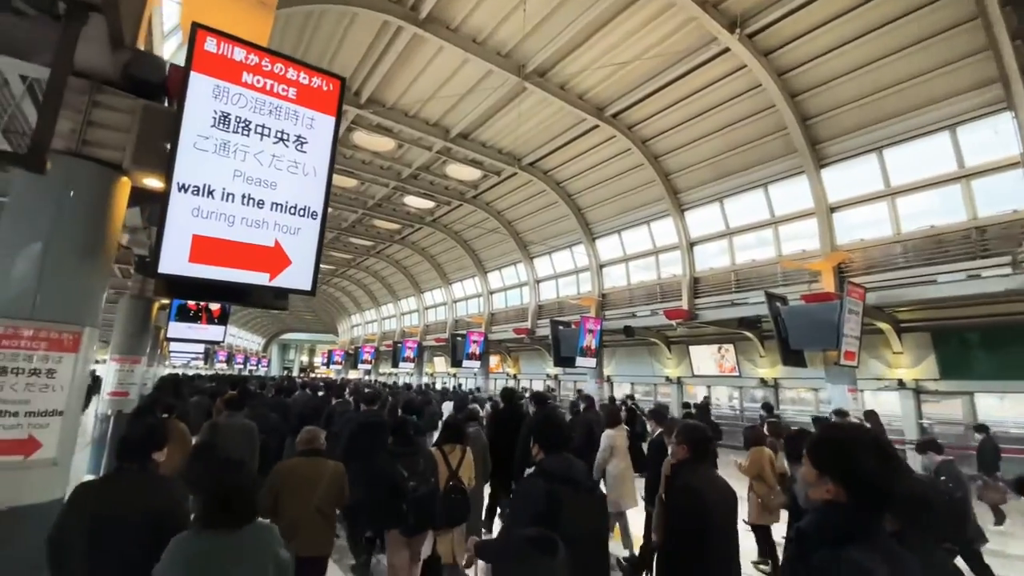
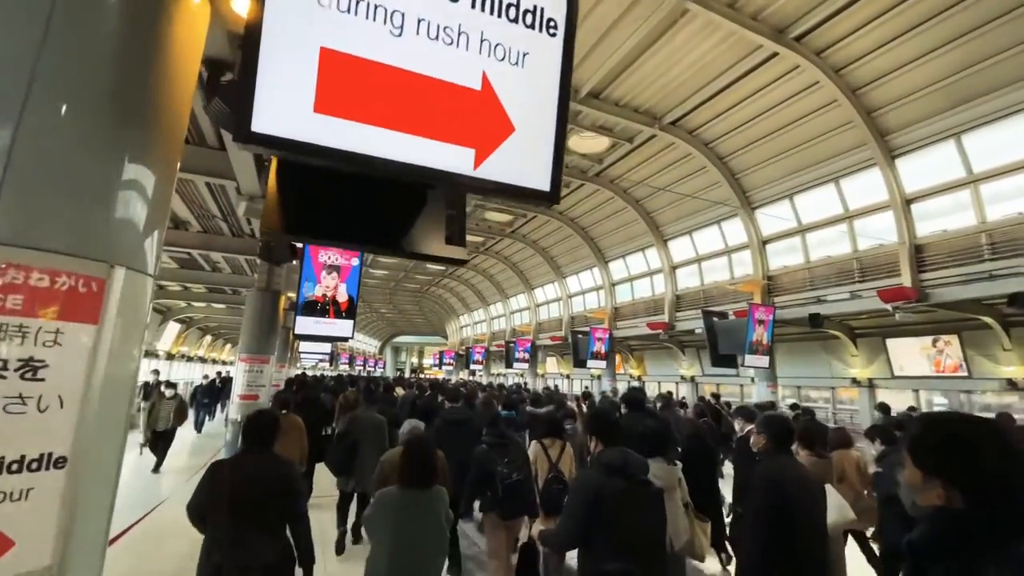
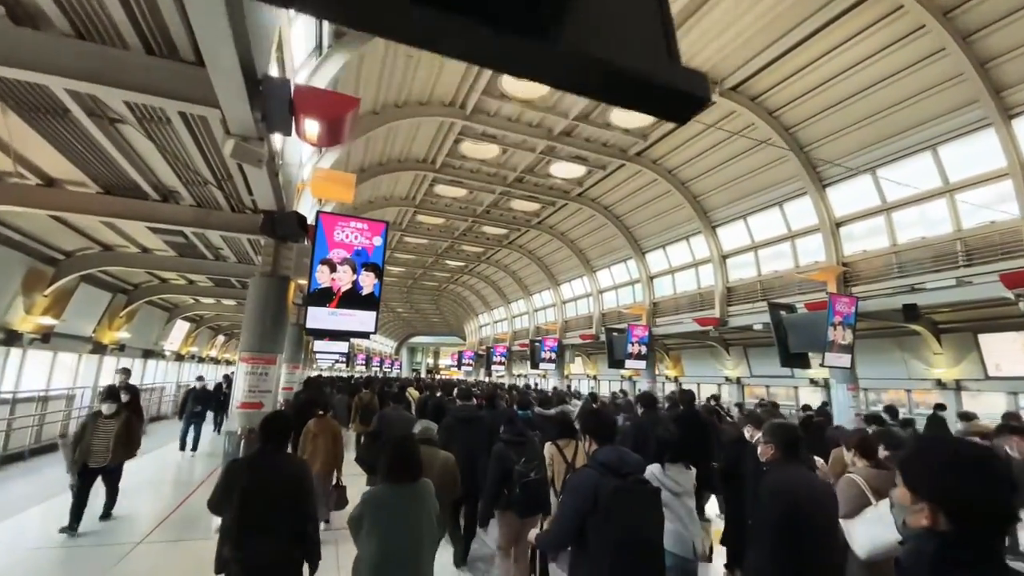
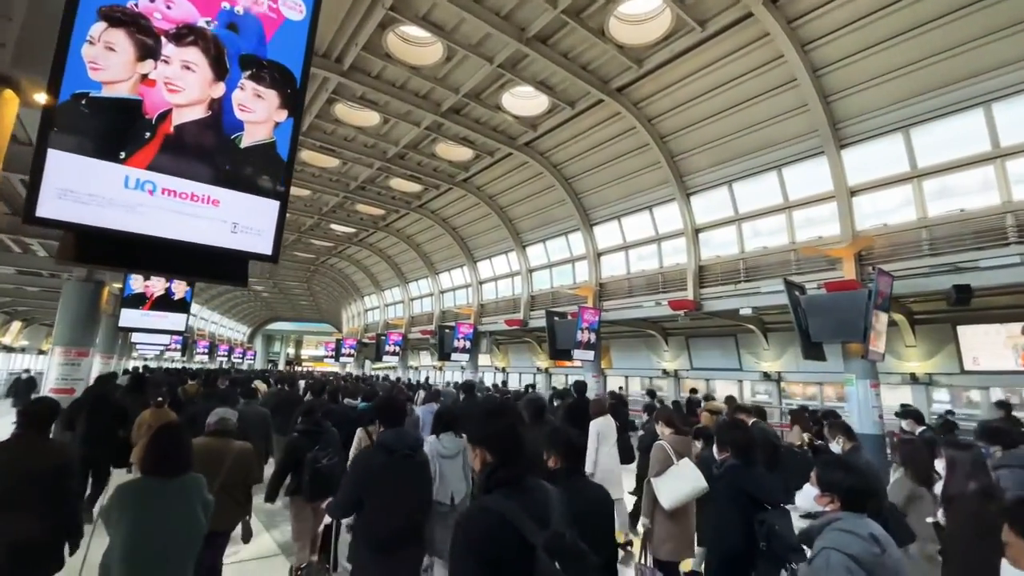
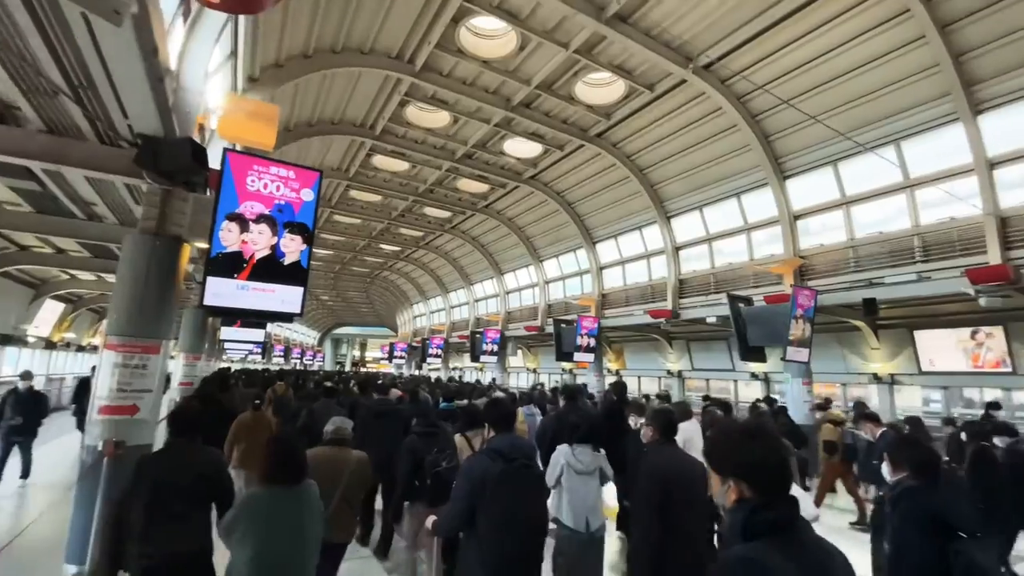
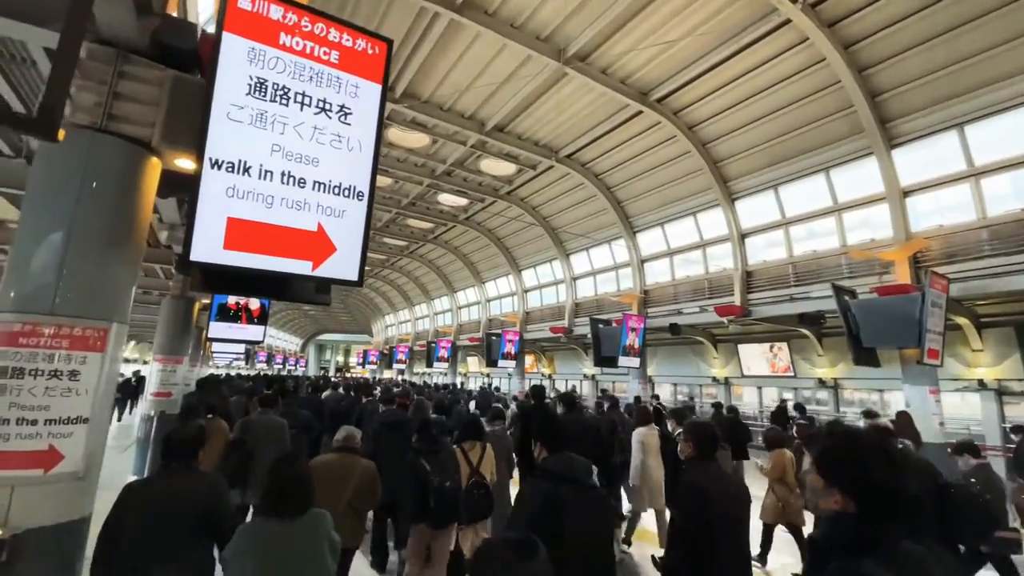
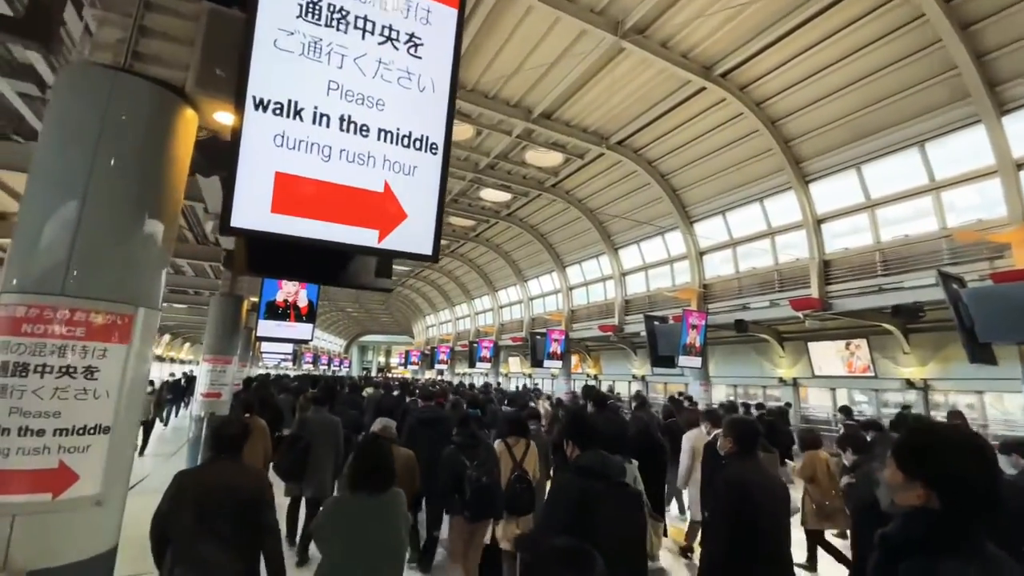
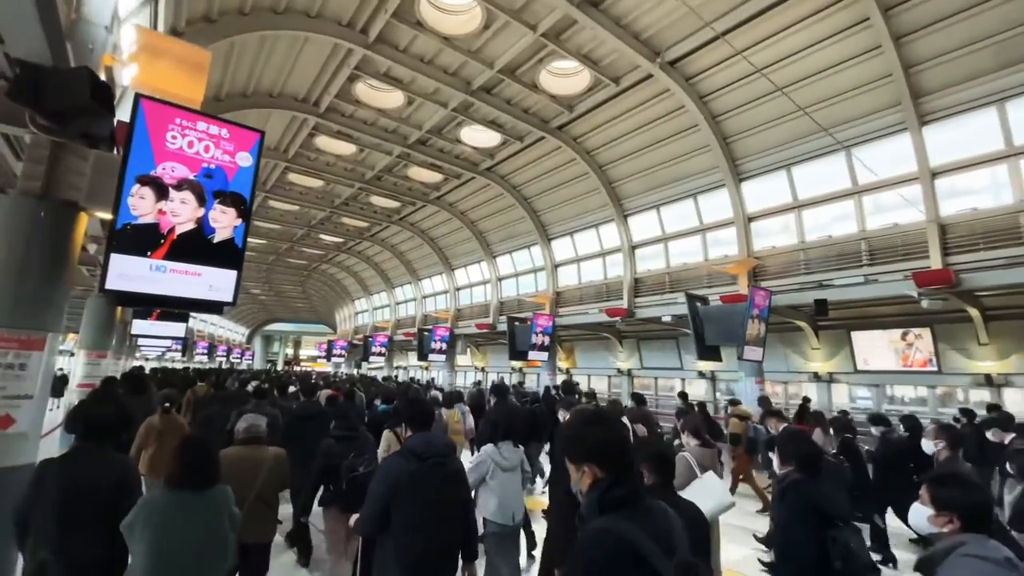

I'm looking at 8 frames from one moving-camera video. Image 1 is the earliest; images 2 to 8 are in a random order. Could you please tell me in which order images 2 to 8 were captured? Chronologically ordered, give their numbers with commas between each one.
6, 7, 2, 3, 5, 8, 4
